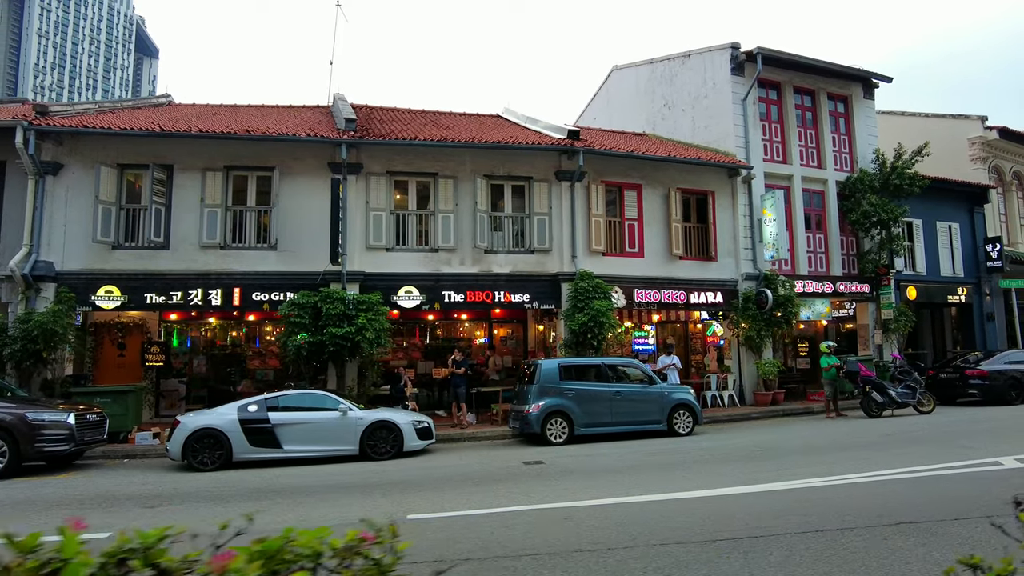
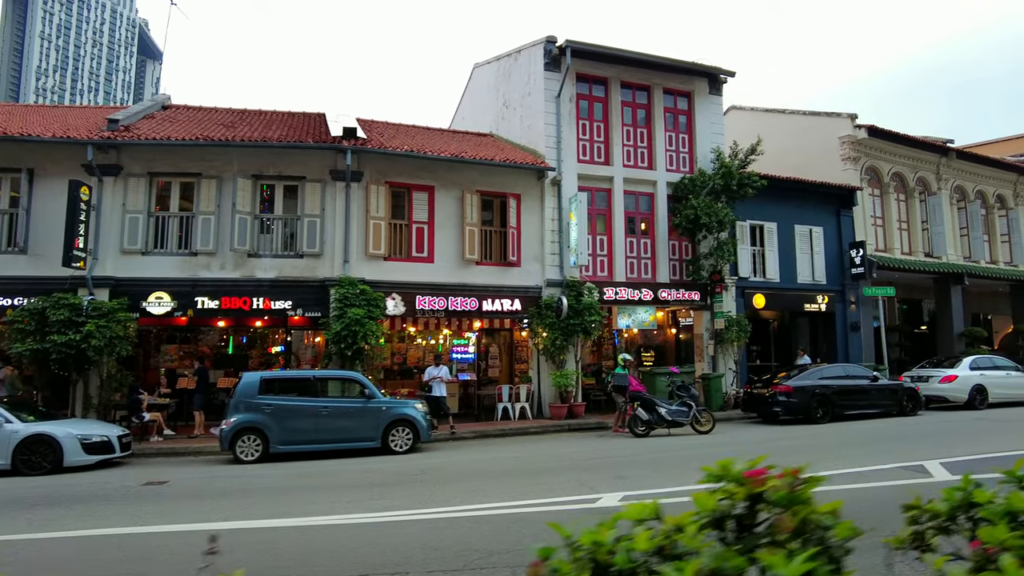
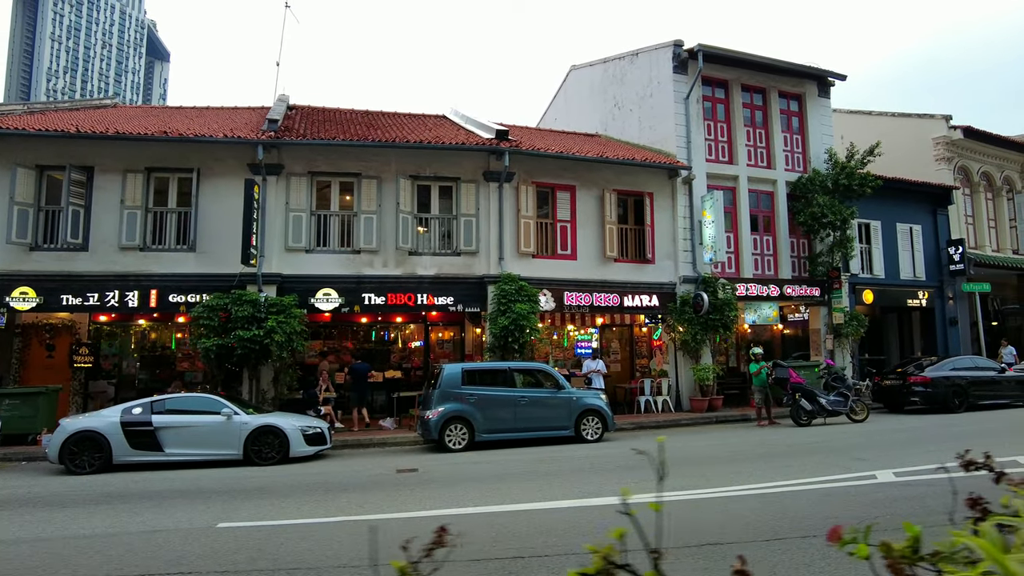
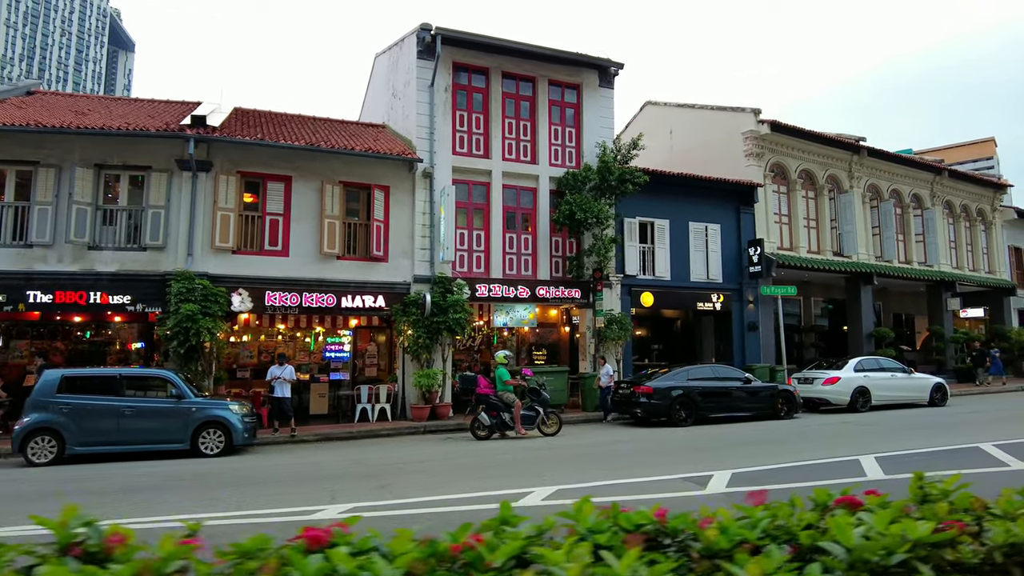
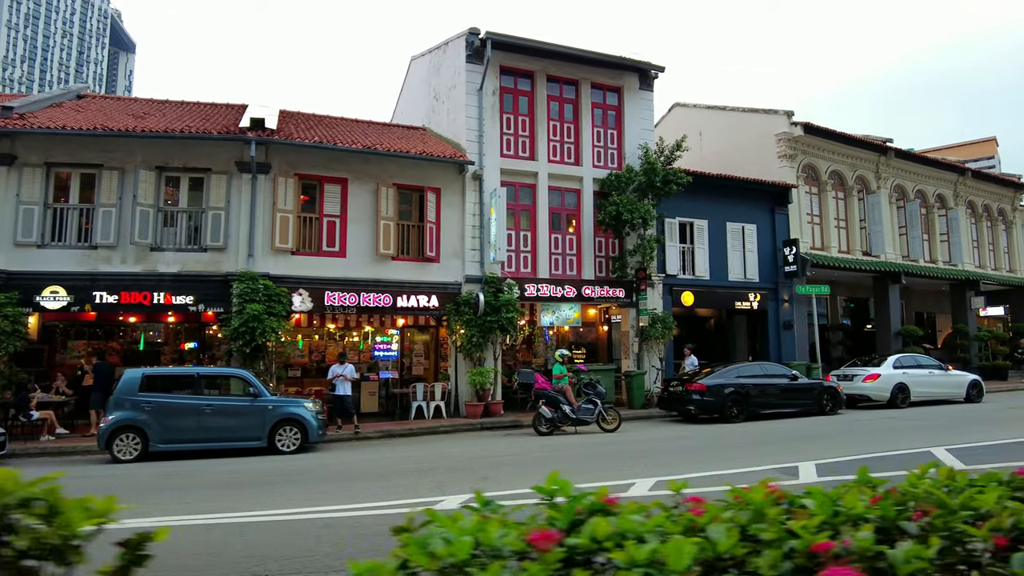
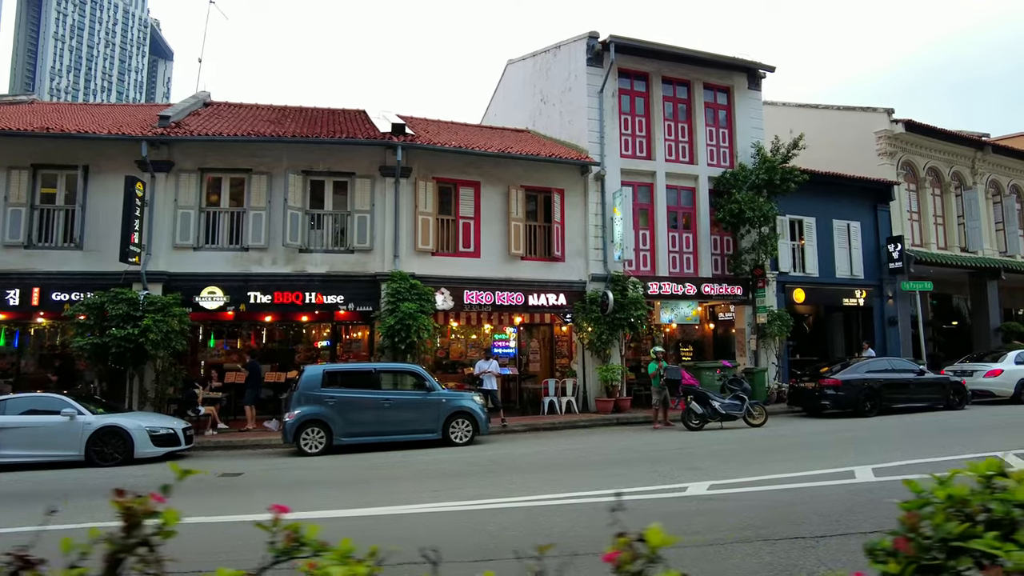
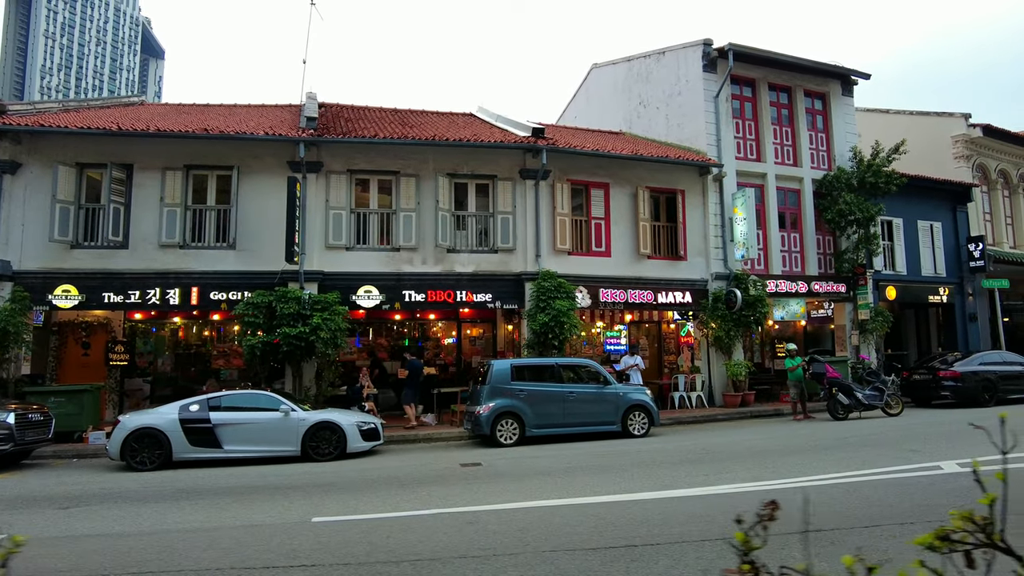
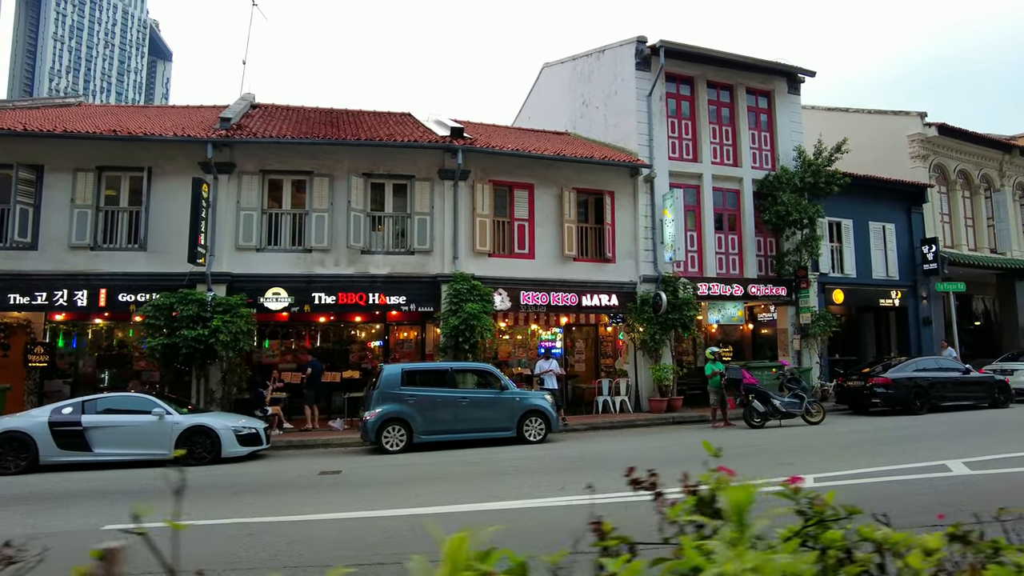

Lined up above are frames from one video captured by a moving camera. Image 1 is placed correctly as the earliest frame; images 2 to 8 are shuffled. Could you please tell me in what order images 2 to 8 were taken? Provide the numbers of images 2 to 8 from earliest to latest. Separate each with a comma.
7, 3, 8, 6, 2, 5, 4
